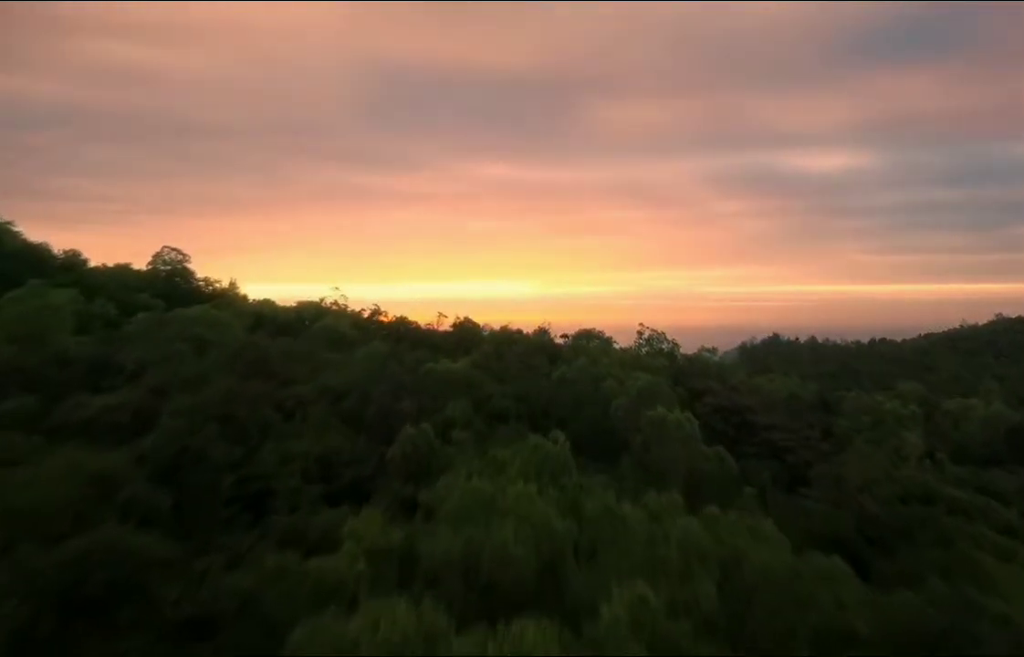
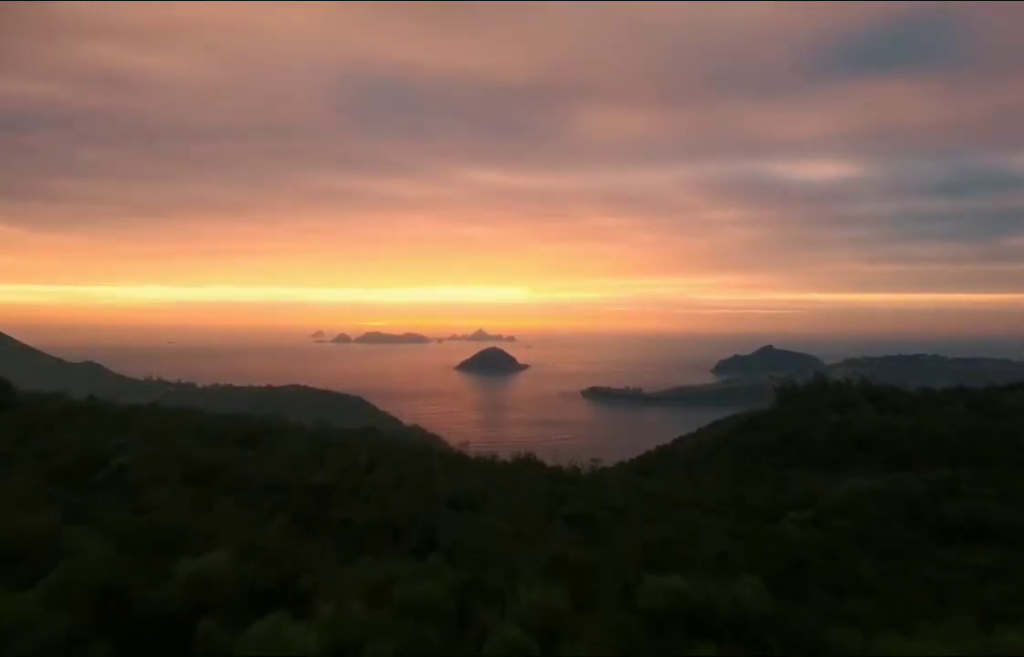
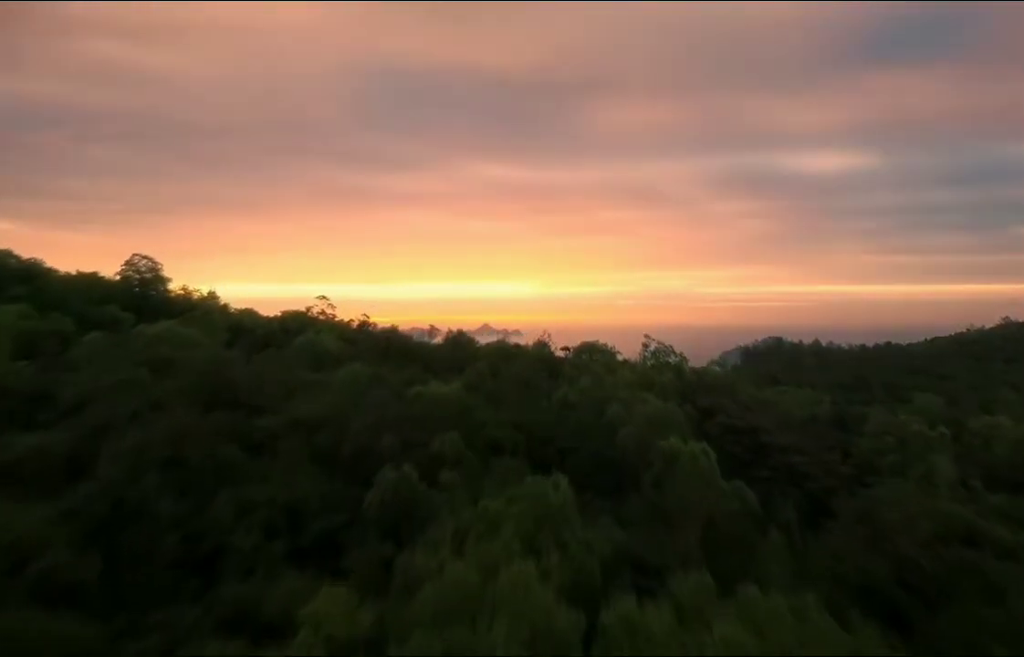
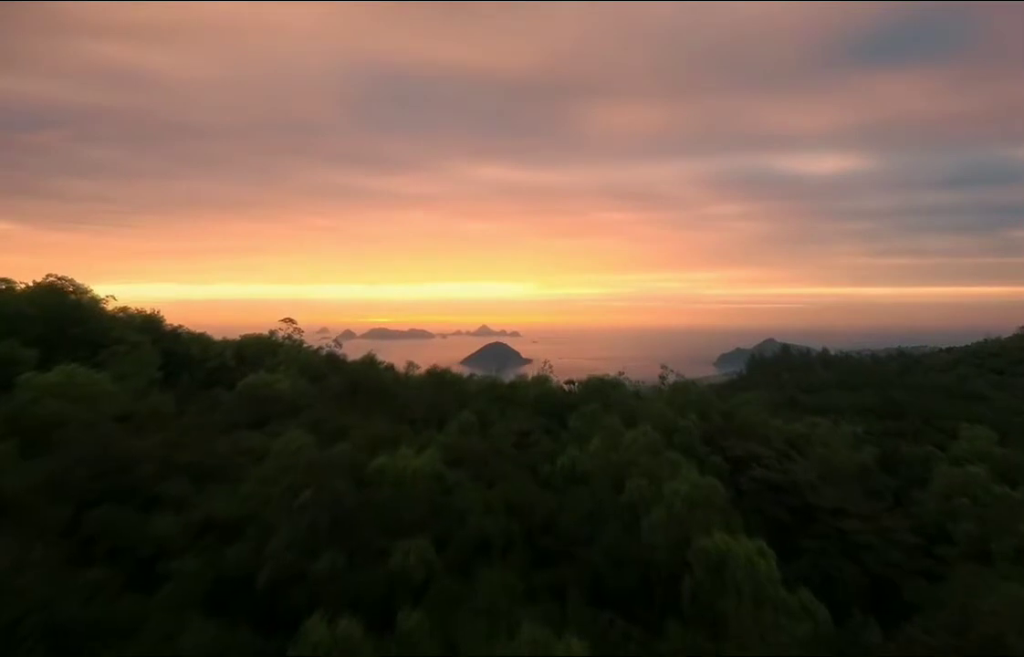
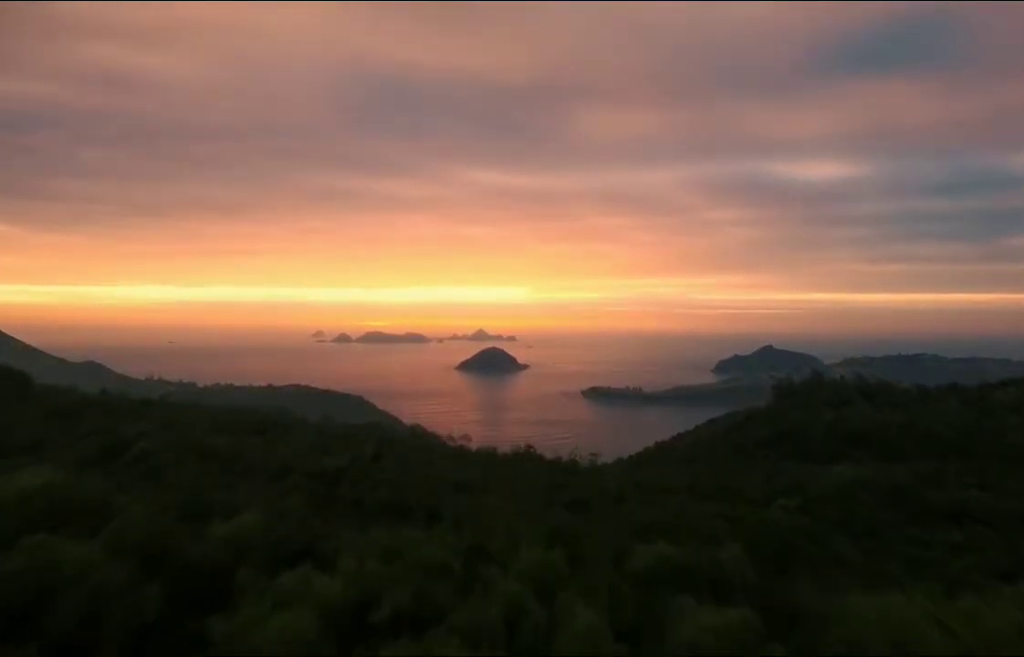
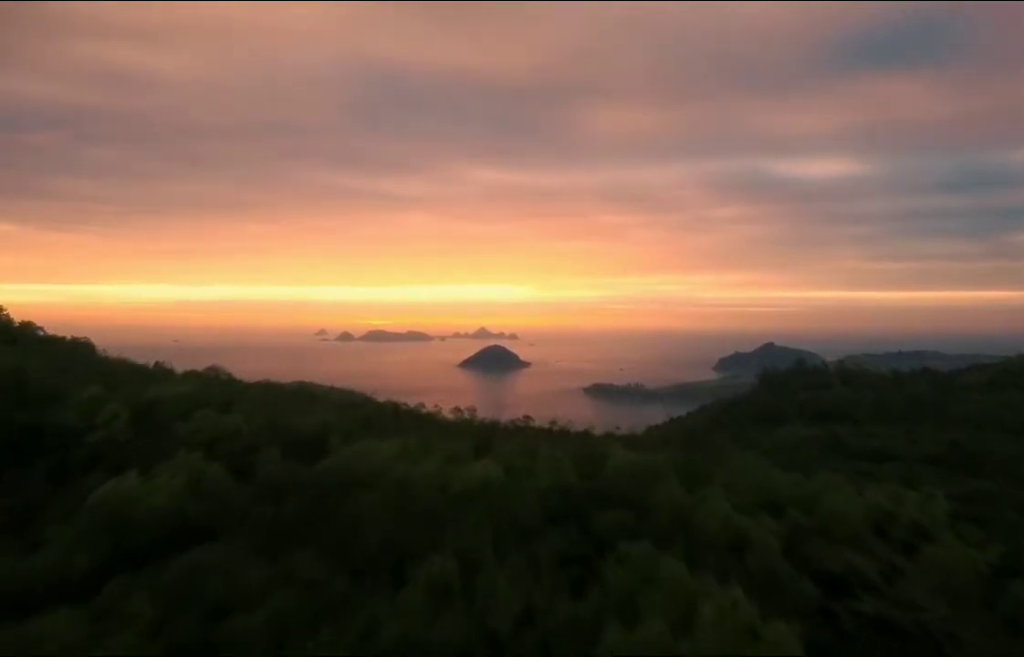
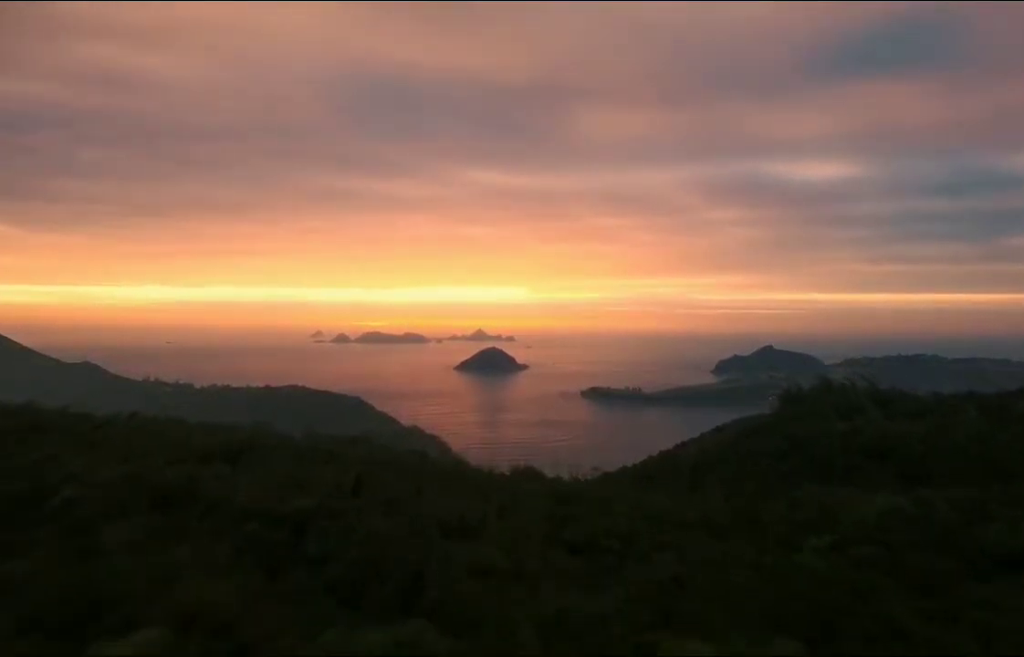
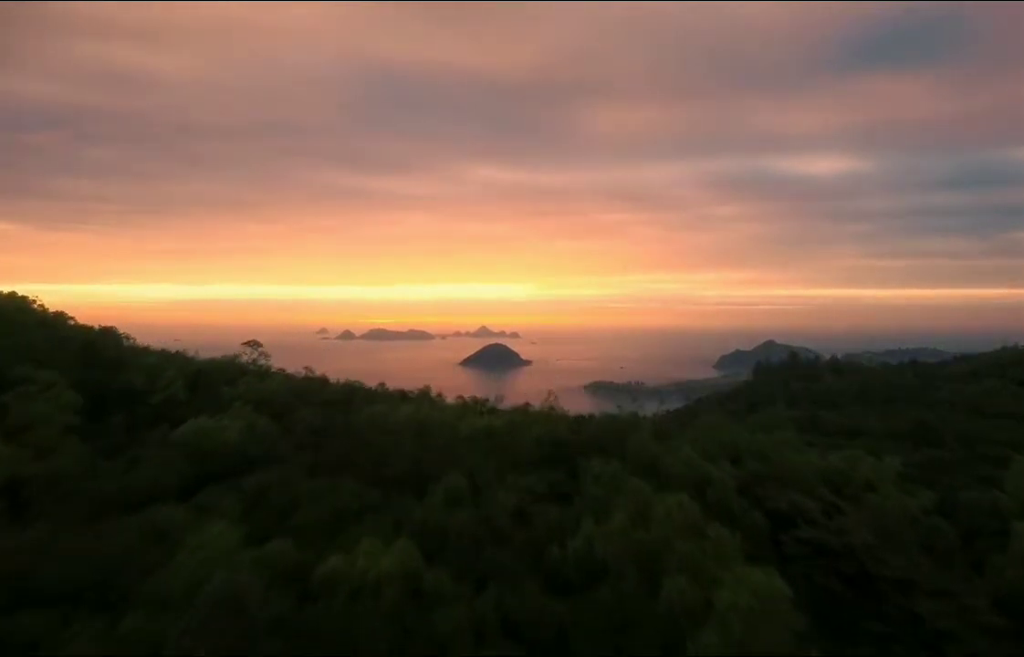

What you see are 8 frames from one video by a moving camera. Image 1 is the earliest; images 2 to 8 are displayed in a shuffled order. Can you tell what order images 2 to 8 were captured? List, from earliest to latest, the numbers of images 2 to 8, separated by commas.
3, 4, 8, 6, 5, 2, 7
